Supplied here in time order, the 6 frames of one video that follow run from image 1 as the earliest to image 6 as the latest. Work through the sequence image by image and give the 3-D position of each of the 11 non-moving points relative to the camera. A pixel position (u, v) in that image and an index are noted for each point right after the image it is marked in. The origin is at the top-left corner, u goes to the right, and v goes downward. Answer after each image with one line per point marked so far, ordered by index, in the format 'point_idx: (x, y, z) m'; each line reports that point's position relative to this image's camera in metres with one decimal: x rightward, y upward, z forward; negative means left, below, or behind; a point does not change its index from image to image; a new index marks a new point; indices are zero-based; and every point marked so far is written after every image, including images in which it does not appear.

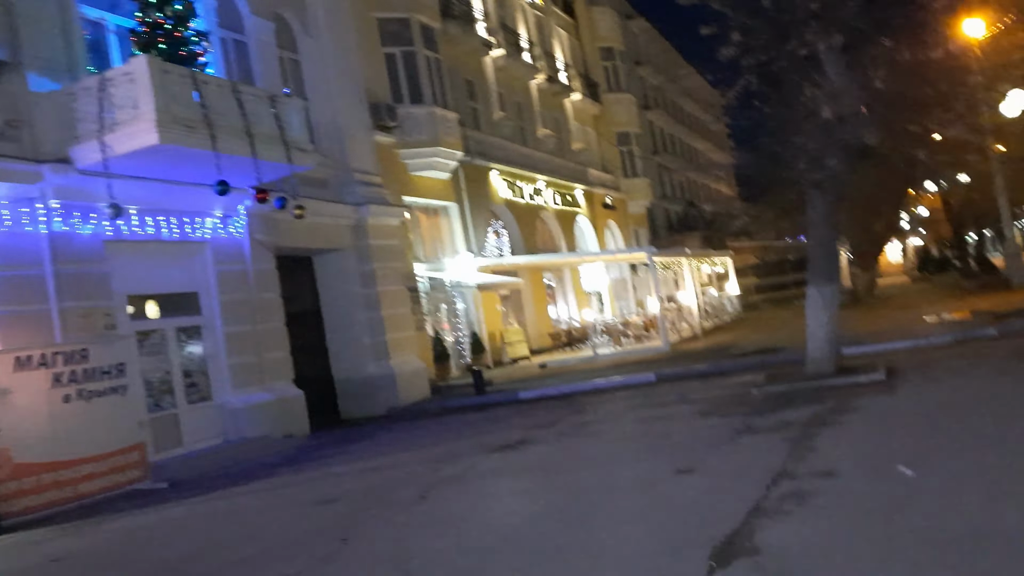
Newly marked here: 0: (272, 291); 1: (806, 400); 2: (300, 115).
0: (-4.0, 0.0, +15.3) m
1: (+2.9, -1.1, +9.1) m
2: (-3.2, +2.6, +13.8) m
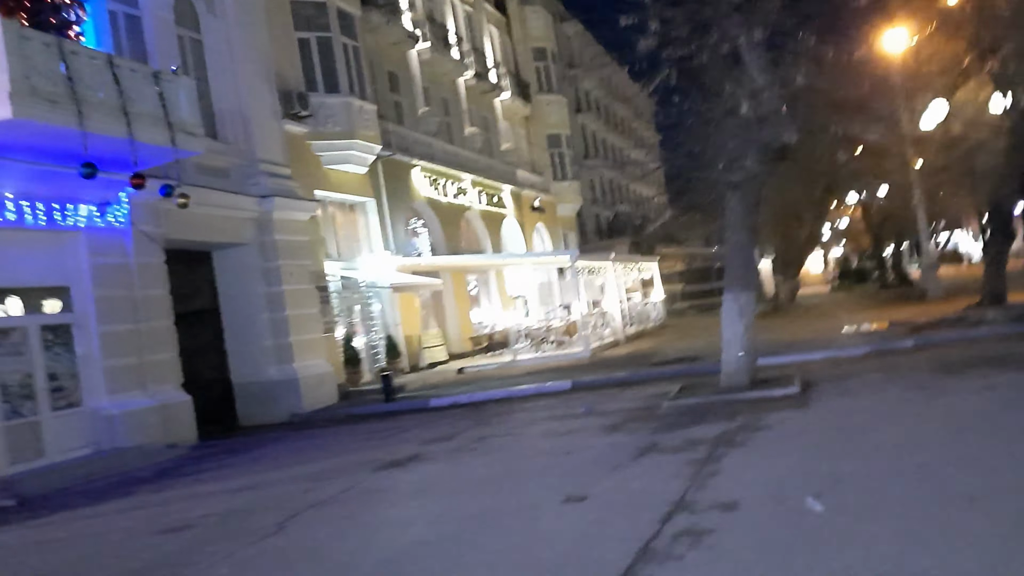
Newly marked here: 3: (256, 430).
0: (-5.4, +0.1, +14.1) m
1: (+1.9, -1.2, +8.4) m
2: (-4.4, +2.6, +12.7) m
3: (-4.5, -2.5, +16.2) m
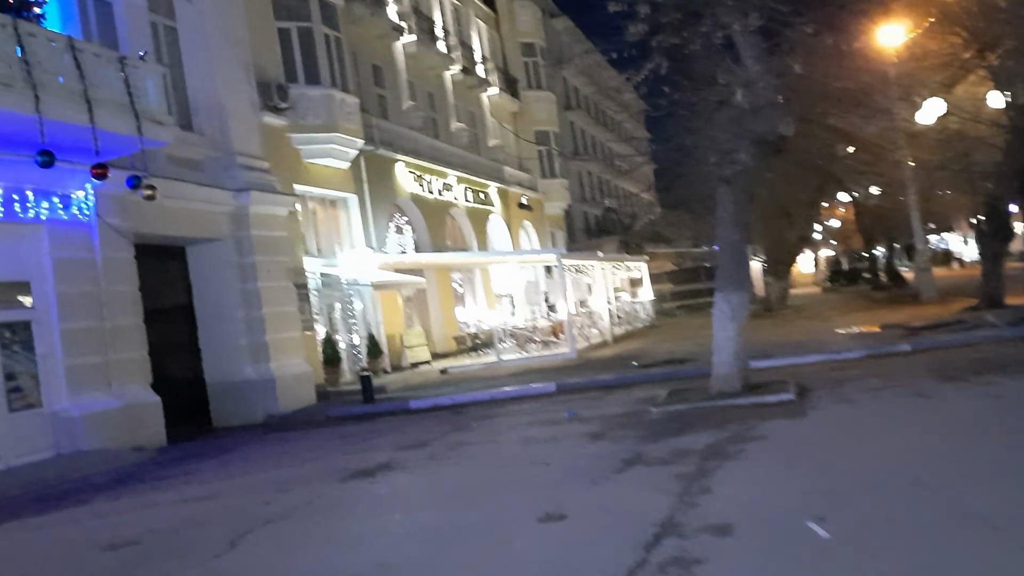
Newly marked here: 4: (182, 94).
0: (-5.6, +0.1, +13.6) m
1: (+1.7, -1.2, +8.0) m
2: (-4.6, +2.7, +12.1) m
3: (-4.8, -2.4, +15.7) m
4: (-5.8, +3.4, +16.4) m
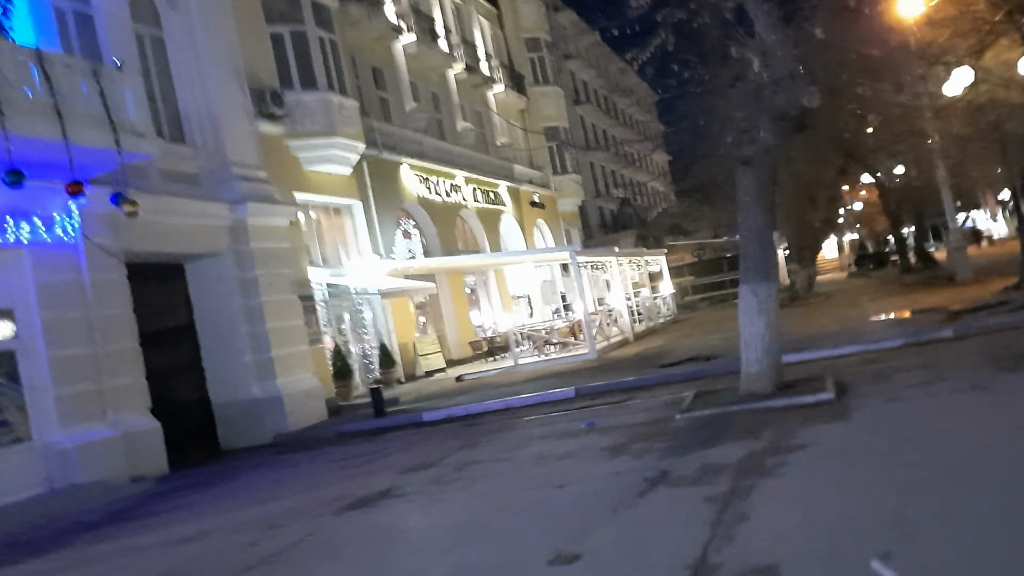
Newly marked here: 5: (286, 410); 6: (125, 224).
0: (-5.5, -0.2, +13.0) m
1: (+1.8, -1.1, +7.2) m
2: (-4.6, +2.4, +11.5) m
3: (-4.5, -2.7, +15.0) m
4: (-5.8, +3.1, +15.8) m
5: (-3.9, -2.1, +15.8) m
6: (-5.5, +0.9, +13.2) m
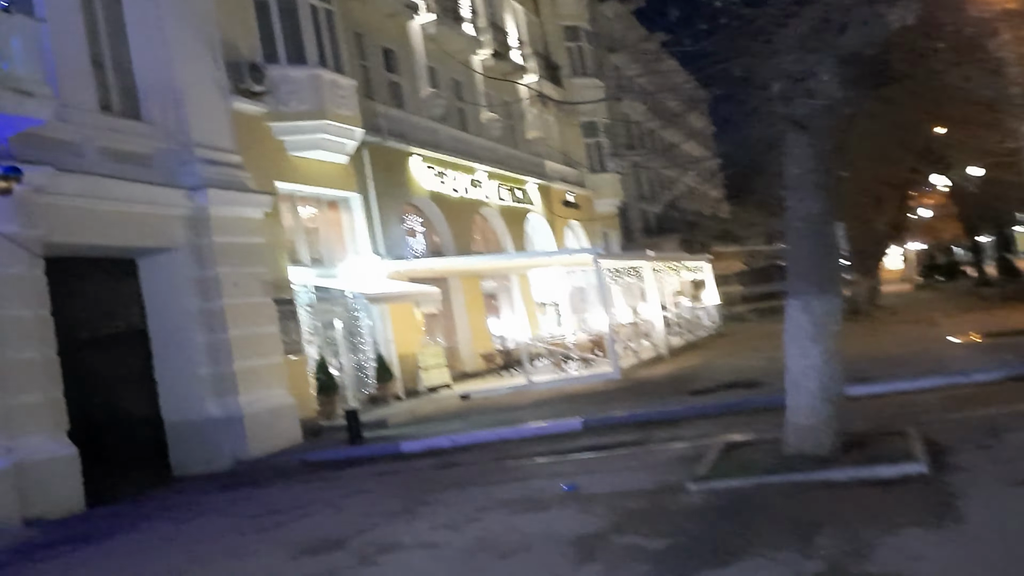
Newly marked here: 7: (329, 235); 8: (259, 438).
0: (-5.6, -0.2, +10.7) m
1: (+1.3, -1.2, +4.6) m
2: (-4.8, +2.4, +9.2) m
3: (-4.5, -2.7, +12.7) m
4: (-5.7, +3.1, +13.6) m
5: (-3.9, -2.1, +13.5) m
6: (-5.6, +0.9, +11.0) m
7: (-3.6, +1.1, +18.4) m
8: (-3.8, -2.2, +13.8) m
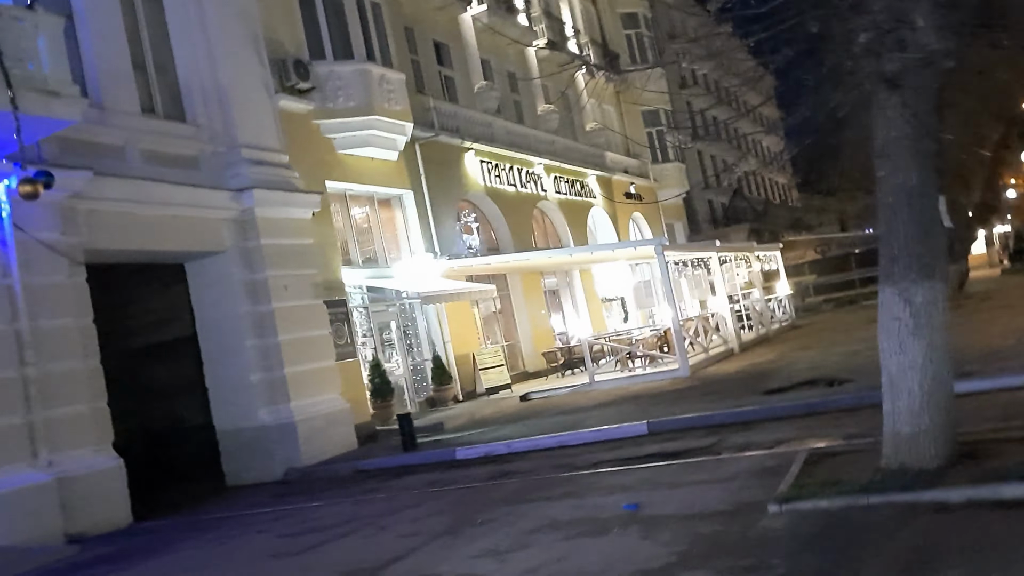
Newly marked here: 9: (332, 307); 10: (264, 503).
0: (-5.0, -0.3, +10.4) m
1: (+1.5, -1.1, +3.8) m
2: (-4.3, +2.4, +8.8) m
3: (-3.7, -2.8, +12.3) m
4: (-4.9, +3.0, +13.2) m
5: (-3.0, -2.2, +13.0) m
6: (-5.0, +0.9, +10.7) m
7: (-2.5, +1.0, +18.0) m
8: (-2.9, -2.3, +13.3) m
9: (-2.9, -0.3, +15.0) m
10: (-3.0, -2.5, +10.9) m
